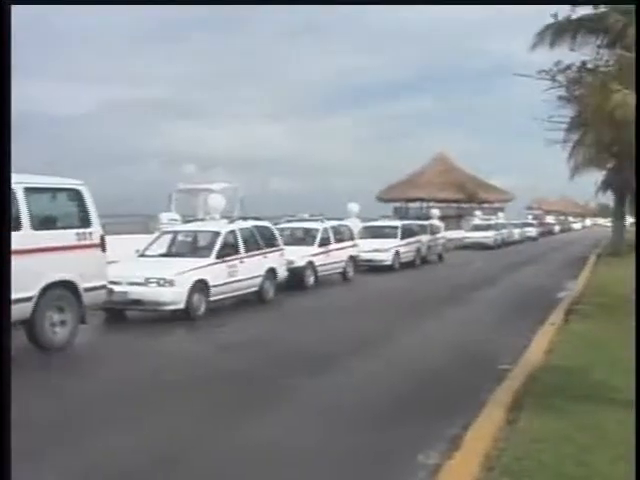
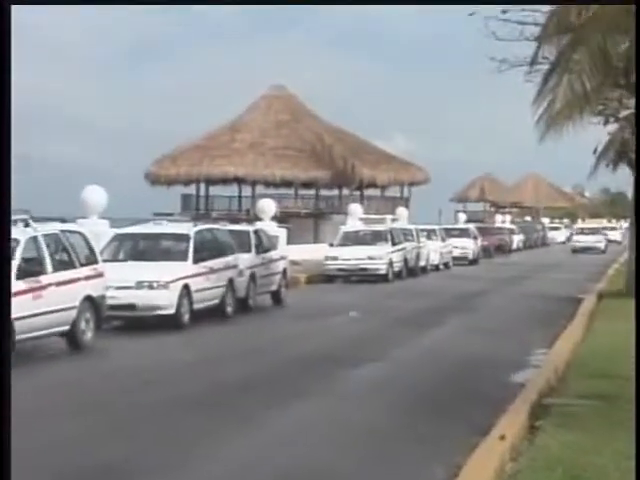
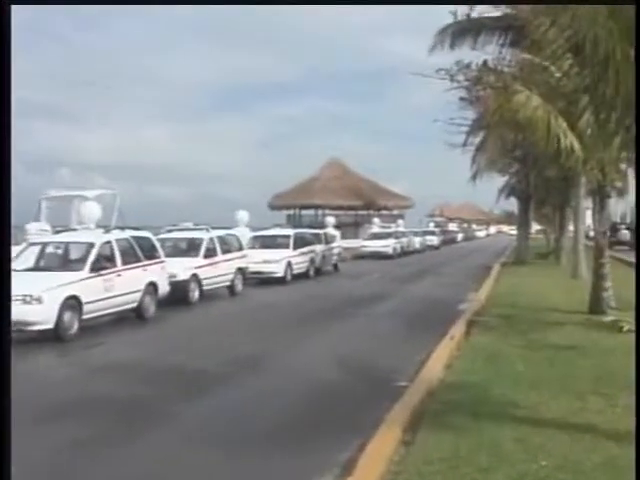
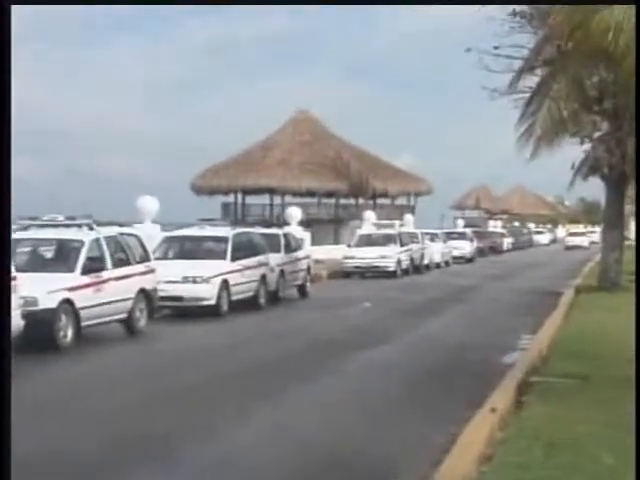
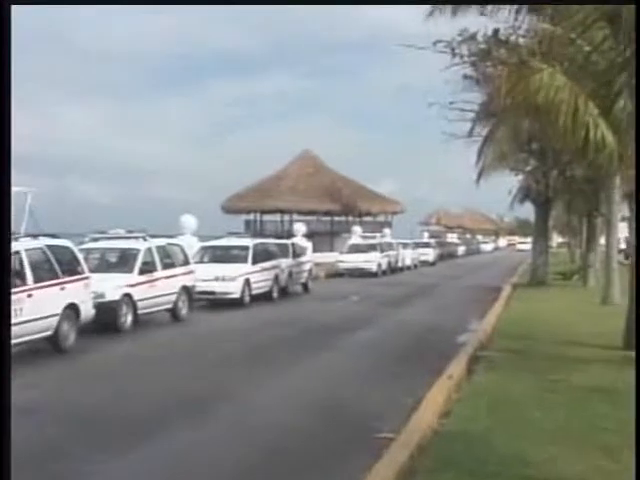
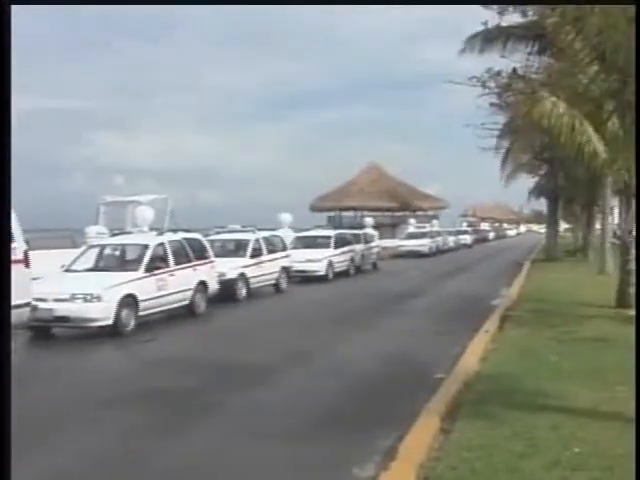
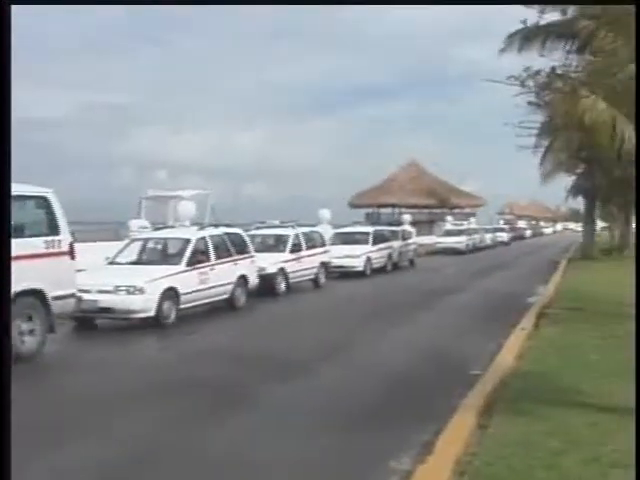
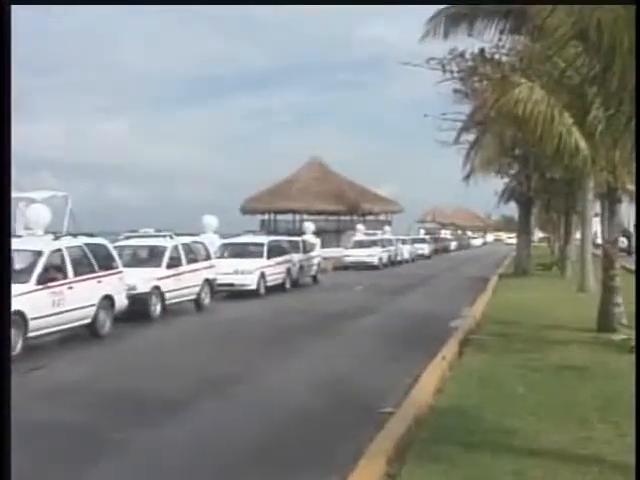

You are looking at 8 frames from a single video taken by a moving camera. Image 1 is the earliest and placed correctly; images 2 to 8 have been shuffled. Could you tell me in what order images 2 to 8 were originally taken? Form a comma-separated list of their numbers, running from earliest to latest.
7, 6, 3, 8, 5, 4, 2
